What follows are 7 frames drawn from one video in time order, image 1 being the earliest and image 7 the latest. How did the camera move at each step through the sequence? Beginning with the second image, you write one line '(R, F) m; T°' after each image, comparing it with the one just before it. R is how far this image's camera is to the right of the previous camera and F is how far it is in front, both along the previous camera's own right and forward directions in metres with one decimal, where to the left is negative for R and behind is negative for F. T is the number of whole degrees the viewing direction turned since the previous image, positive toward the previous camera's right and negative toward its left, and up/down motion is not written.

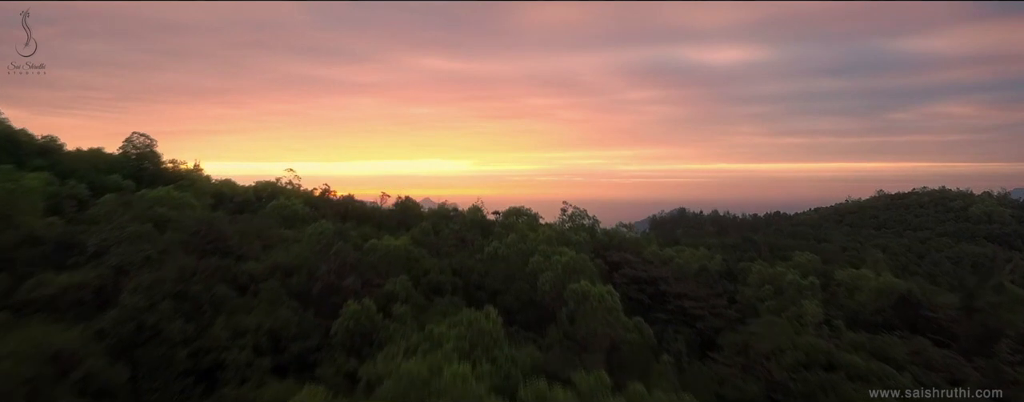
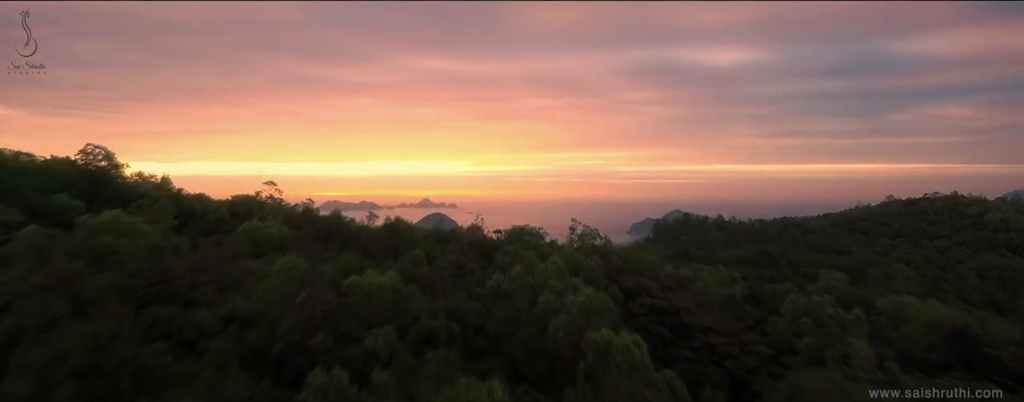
(-0.1, +1.3) m; 0°
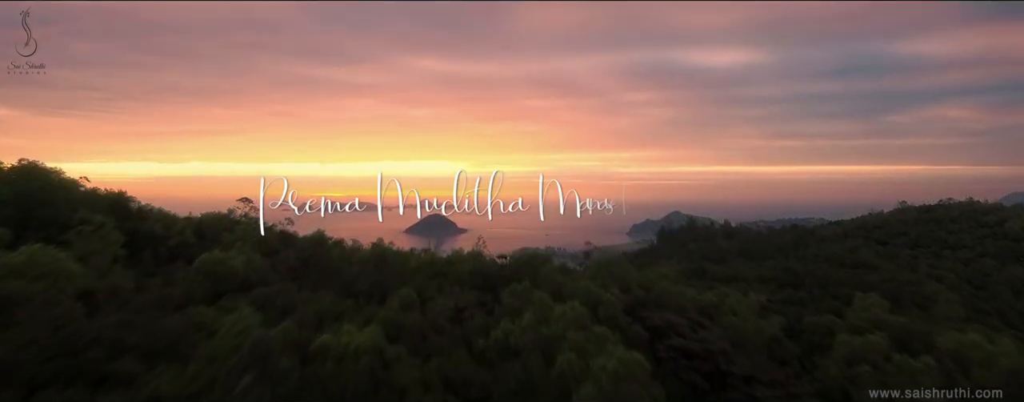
(-0.1, +1.5) m; 0°
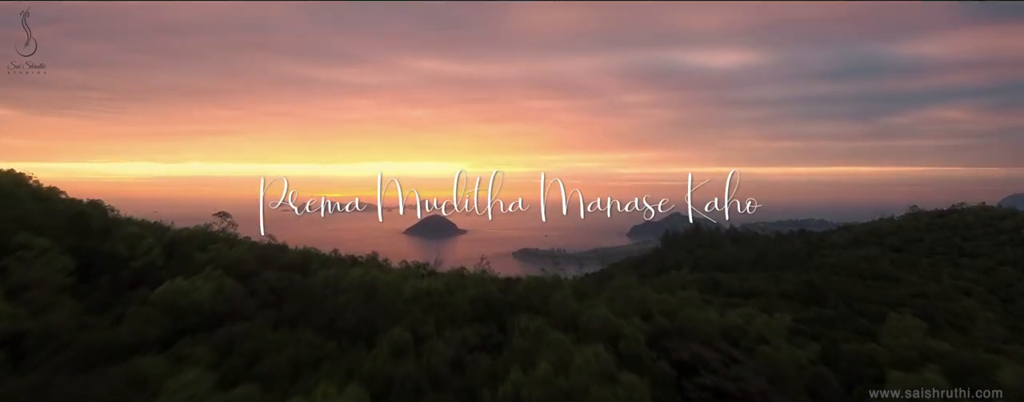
(-0.1, +1.1) m; 0°
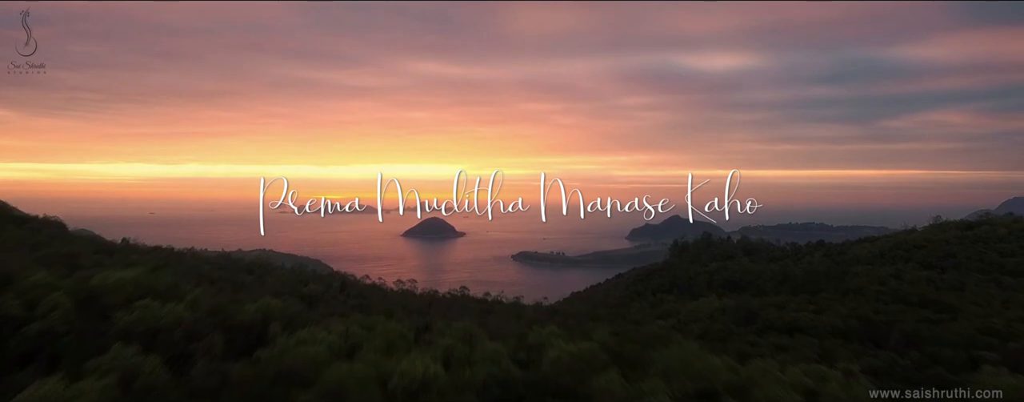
(+0.2, -1.7) m; 0°
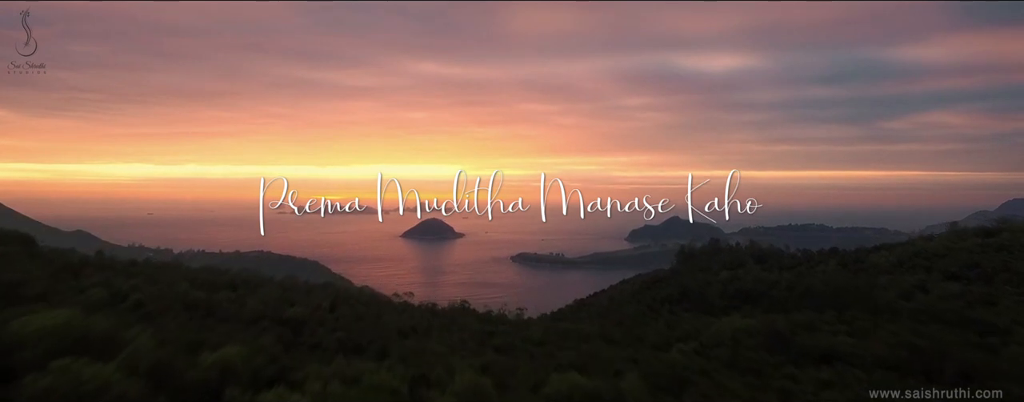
(-0.2, +1.4) m; 0°
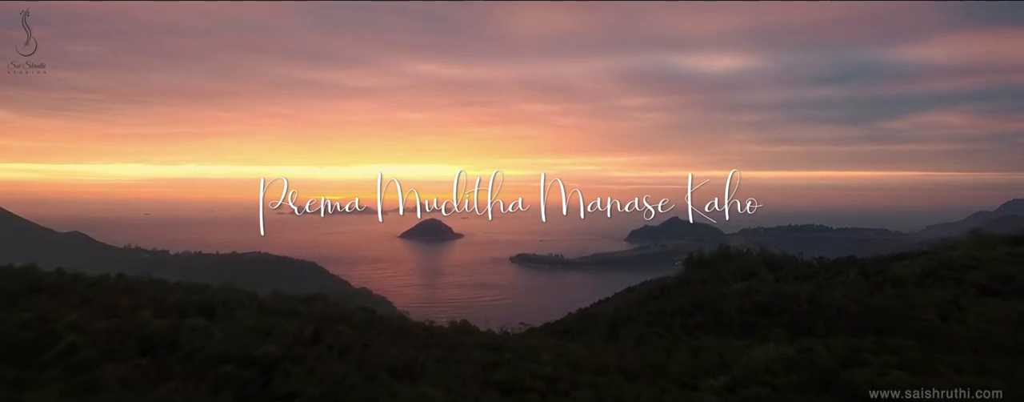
(-0.1, +1.8) m; 0°
